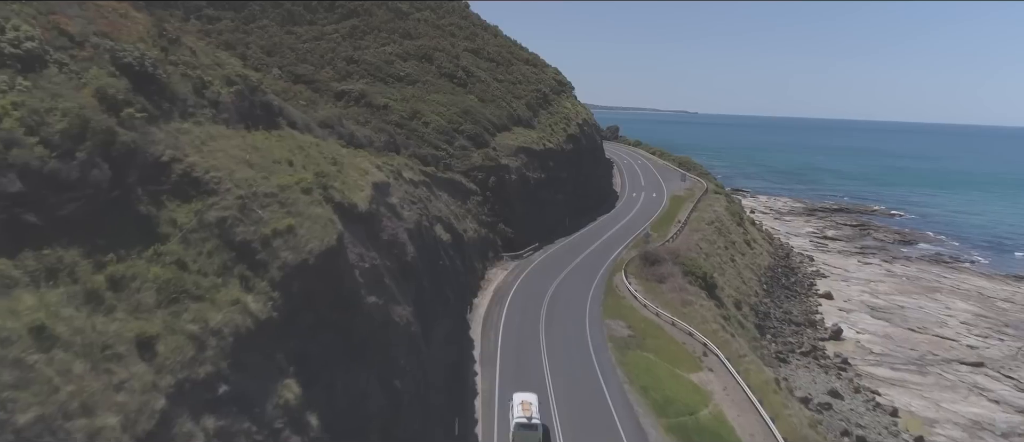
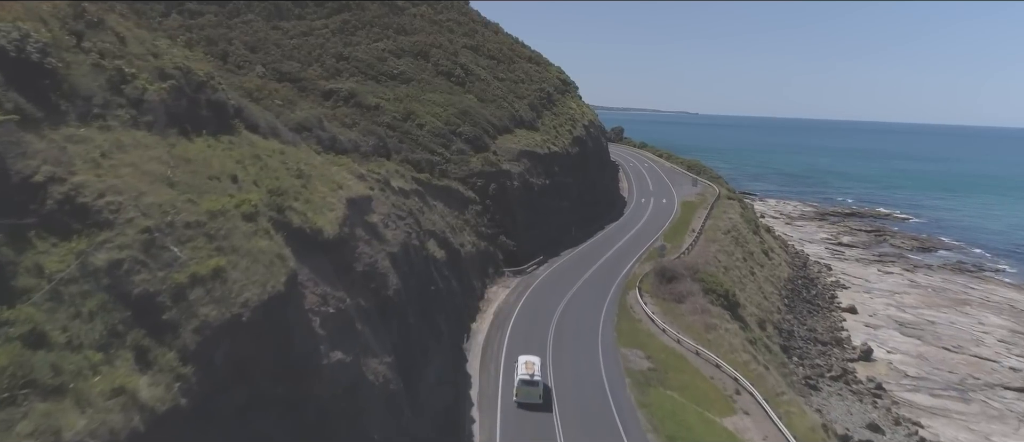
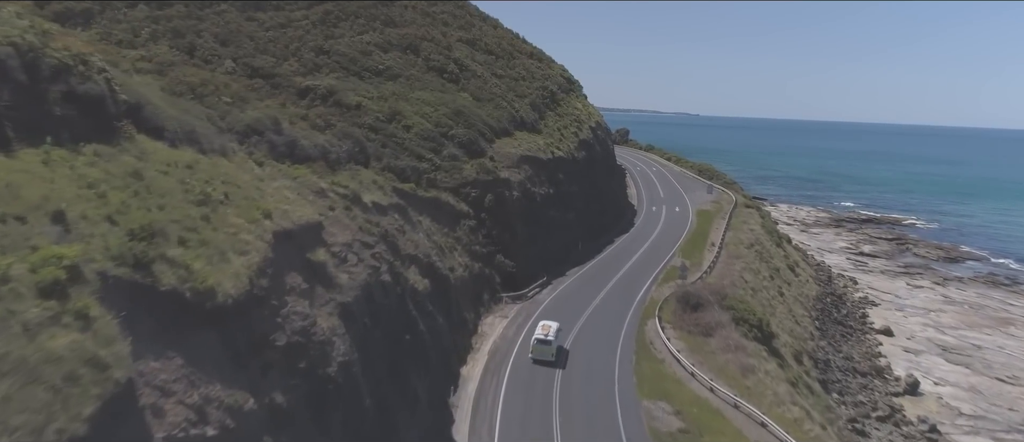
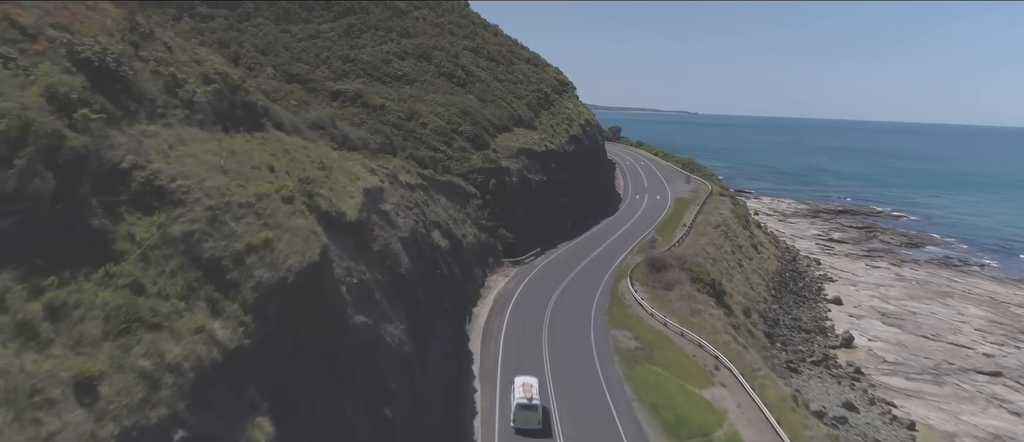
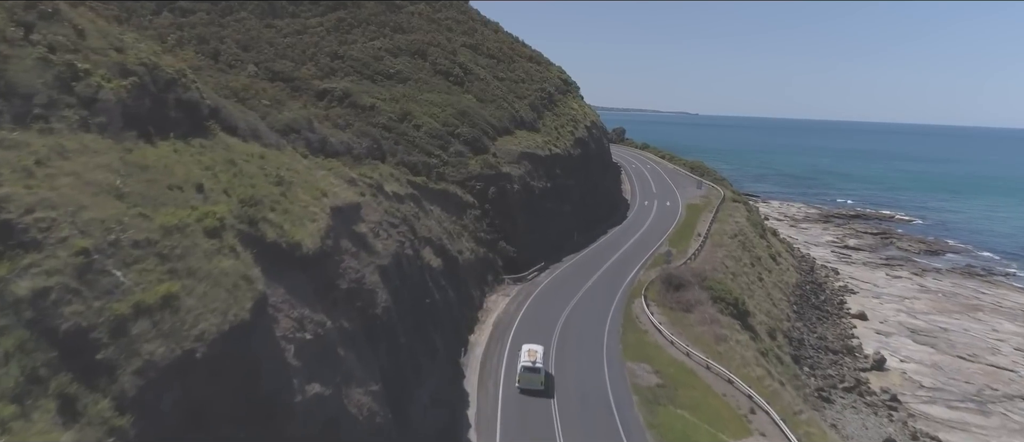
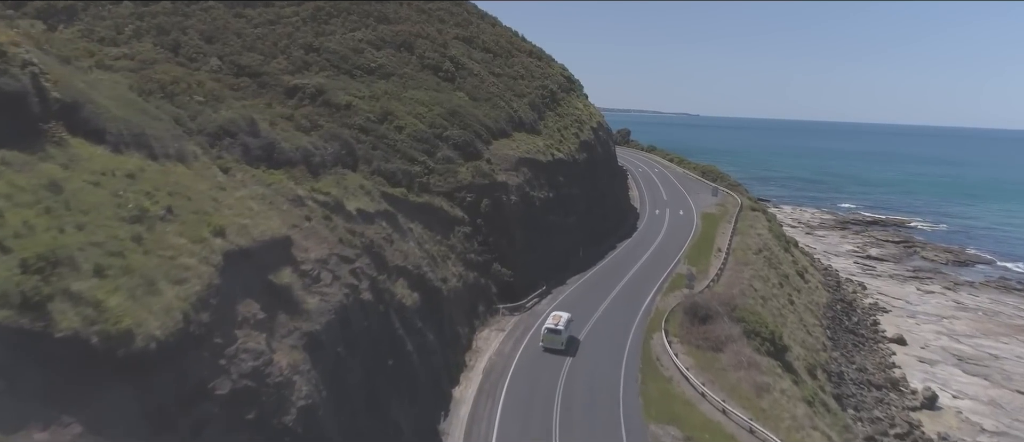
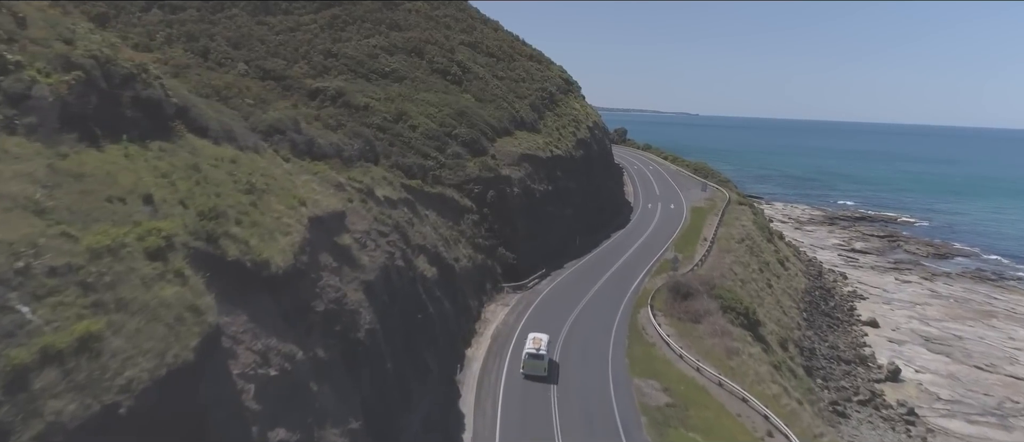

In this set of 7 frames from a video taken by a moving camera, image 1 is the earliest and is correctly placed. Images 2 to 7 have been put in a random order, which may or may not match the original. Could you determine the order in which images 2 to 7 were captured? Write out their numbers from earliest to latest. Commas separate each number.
4, 2, 5, 7, 3, 6
